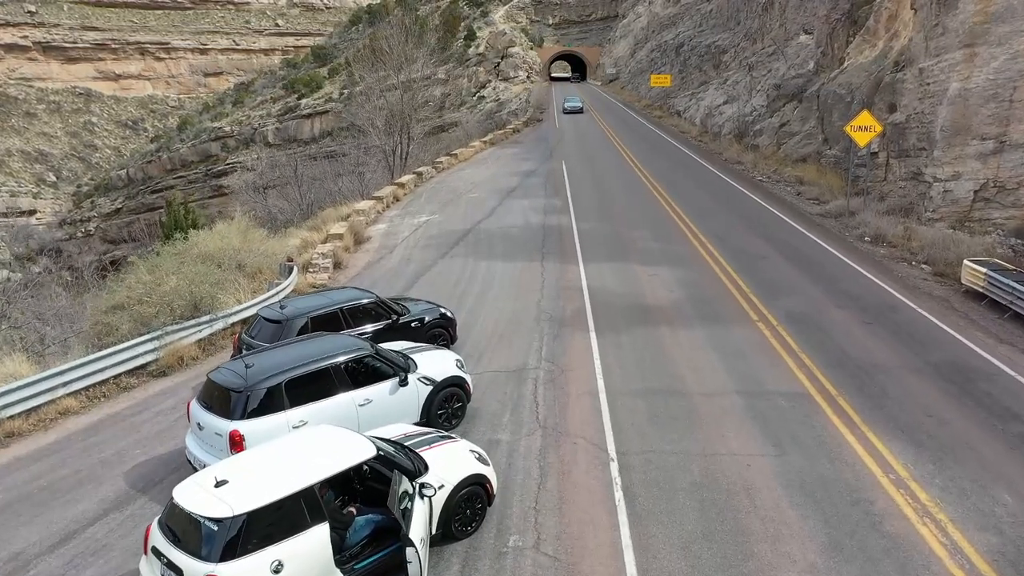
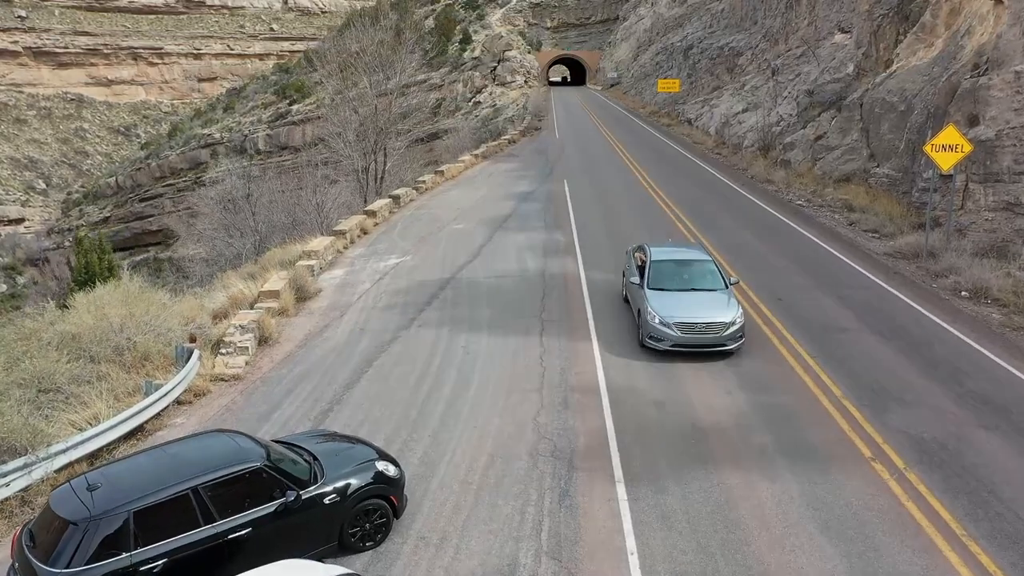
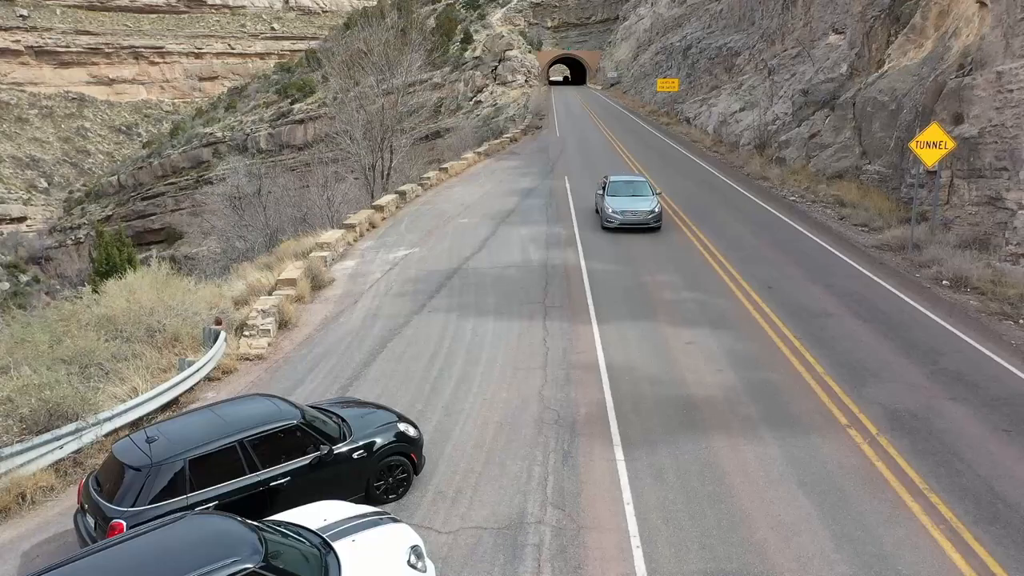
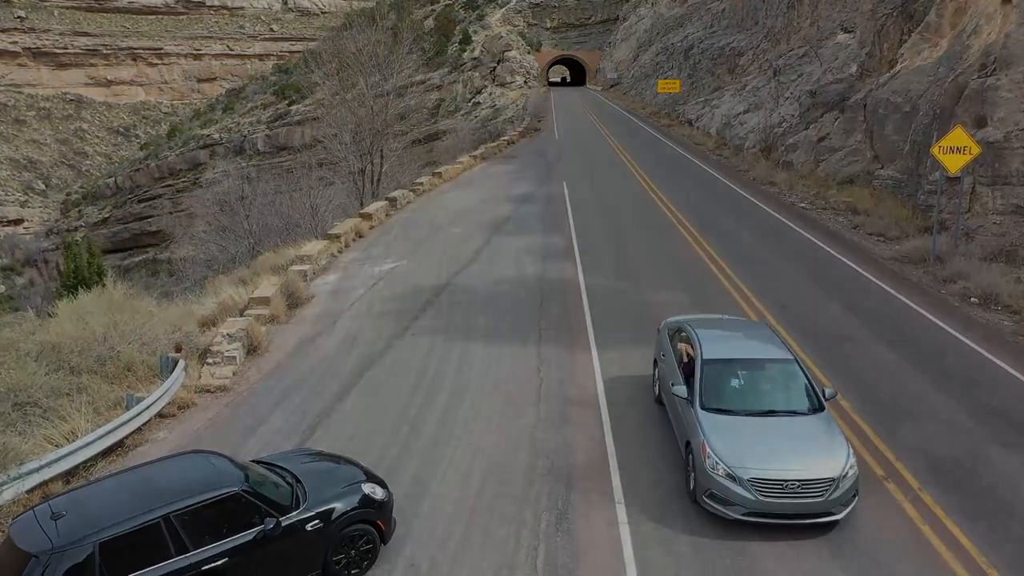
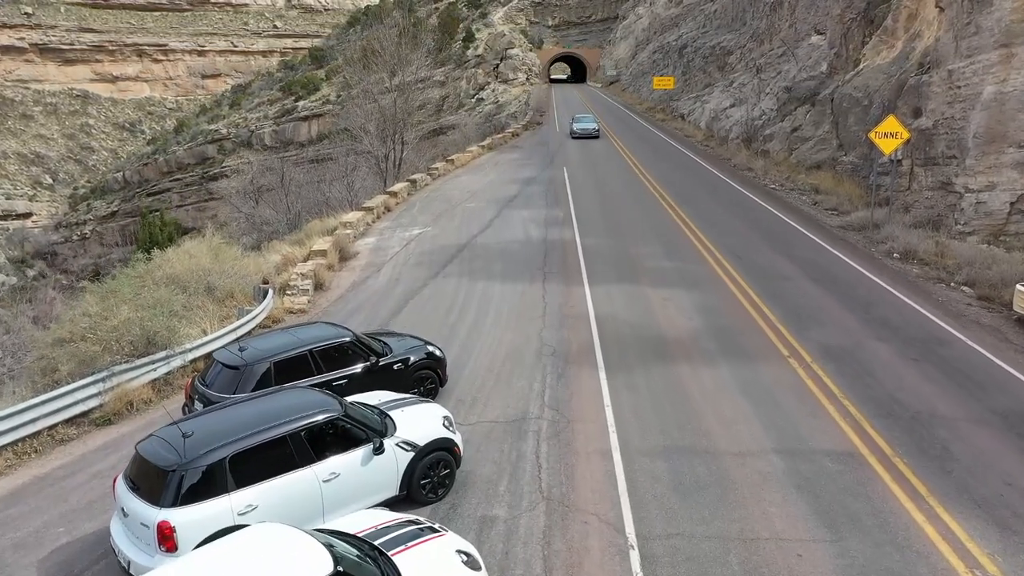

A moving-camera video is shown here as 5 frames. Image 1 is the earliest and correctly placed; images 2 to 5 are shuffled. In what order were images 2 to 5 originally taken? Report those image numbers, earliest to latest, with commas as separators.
5, 3, 2, 4
